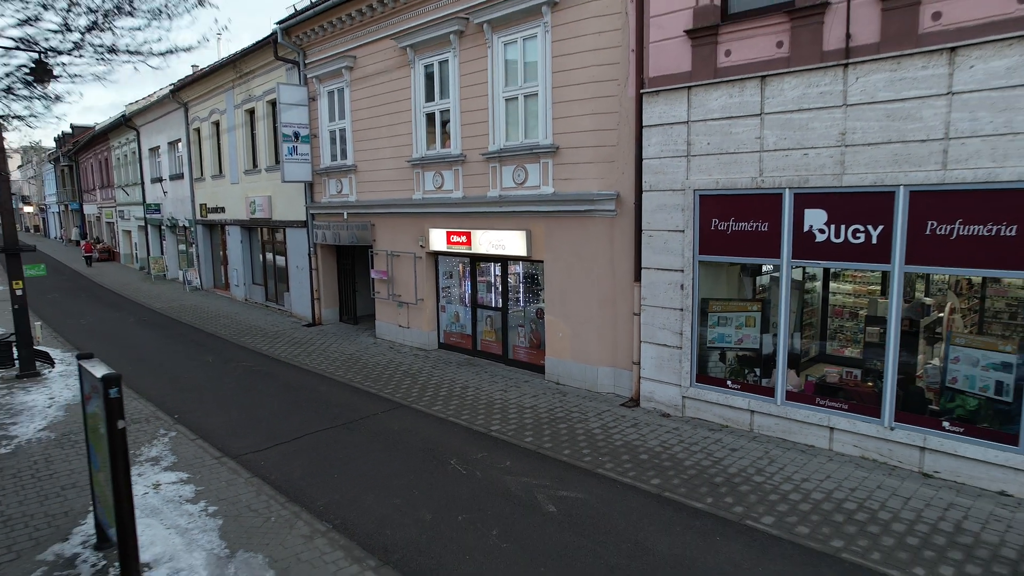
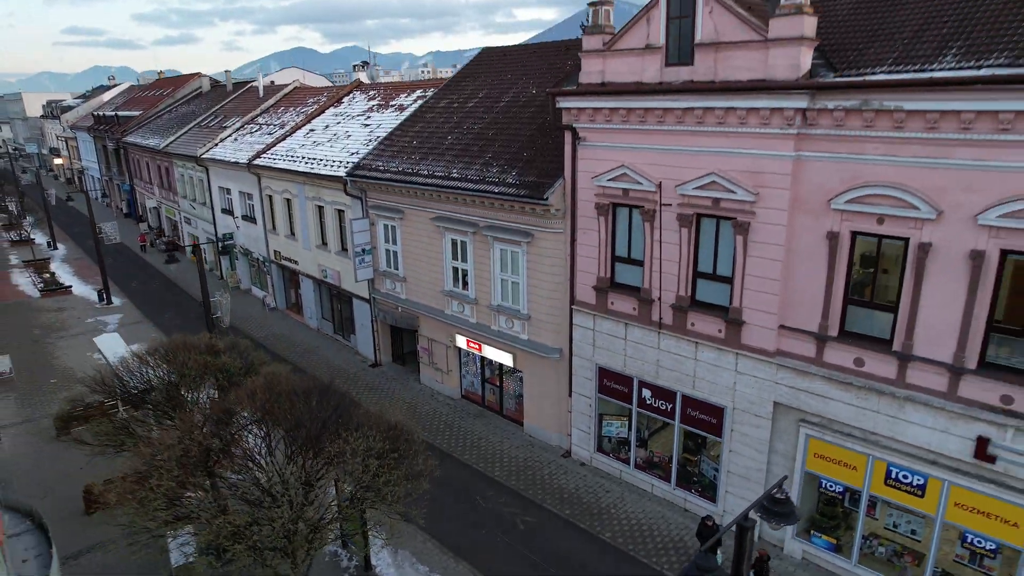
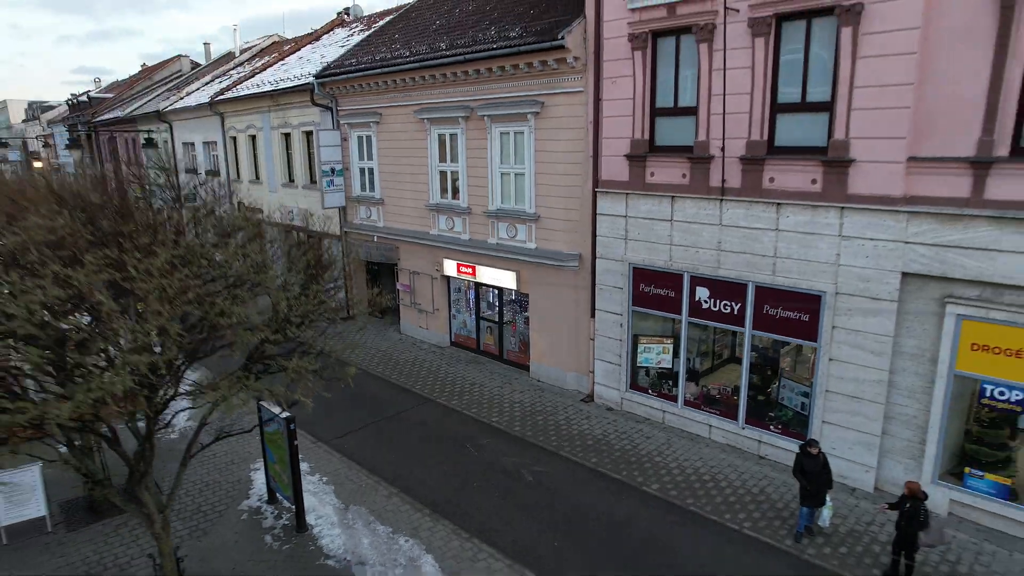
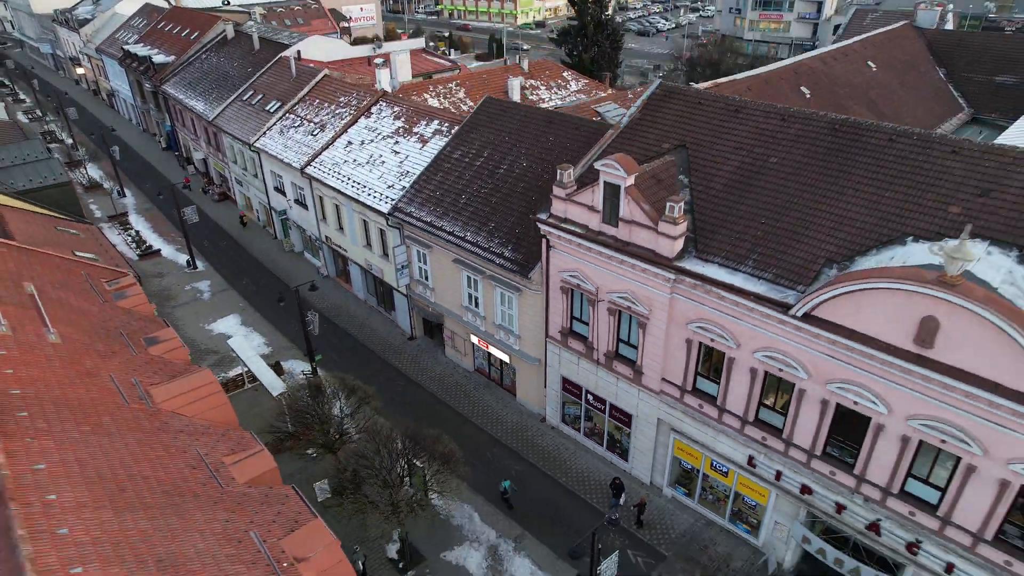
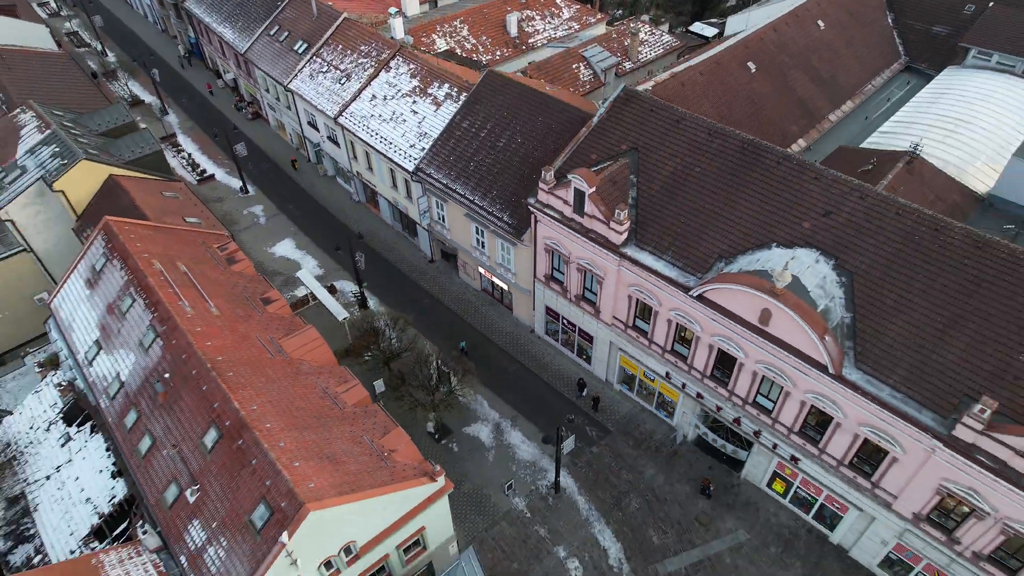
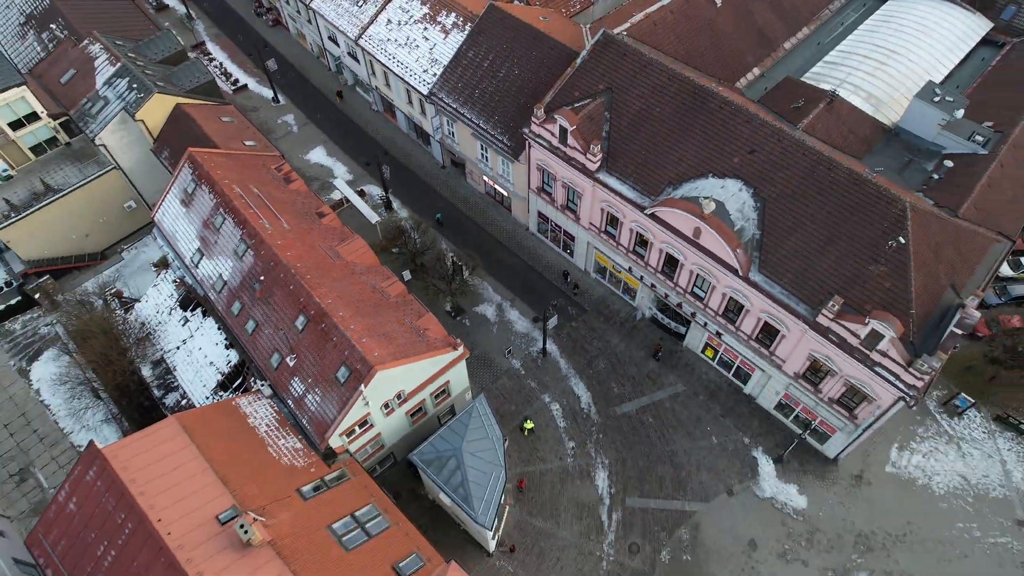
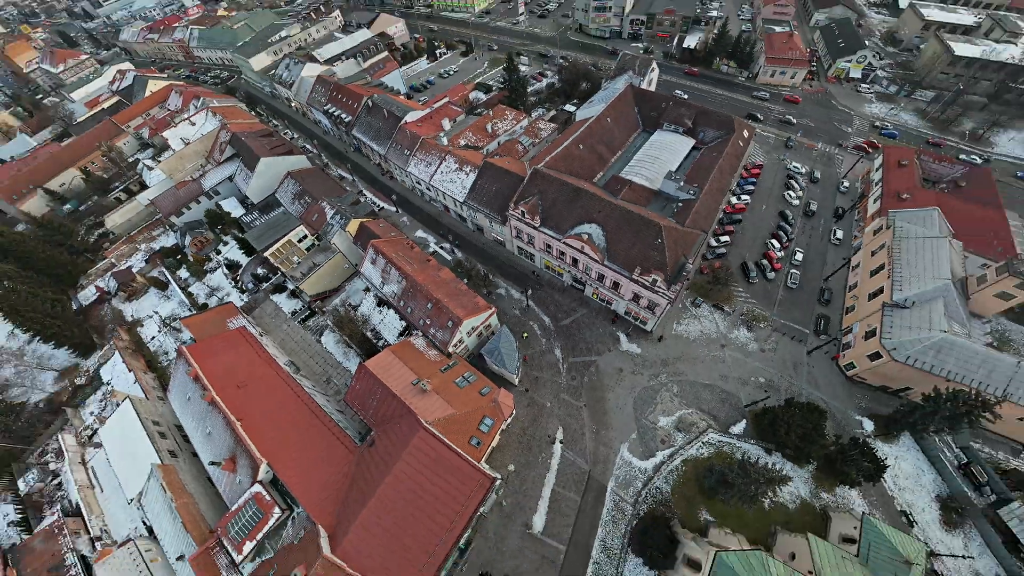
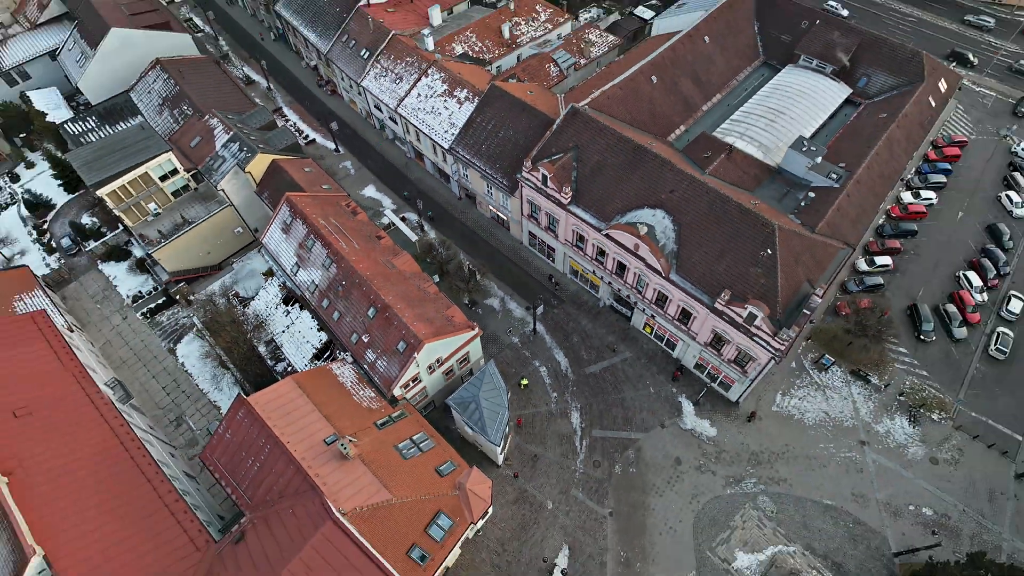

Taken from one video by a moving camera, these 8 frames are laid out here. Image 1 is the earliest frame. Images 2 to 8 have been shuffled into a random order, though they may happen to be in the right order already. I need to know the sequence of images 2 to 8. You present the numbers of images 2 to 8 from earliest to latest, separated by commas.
3, 2, 4, 5, 6, 8, 7
